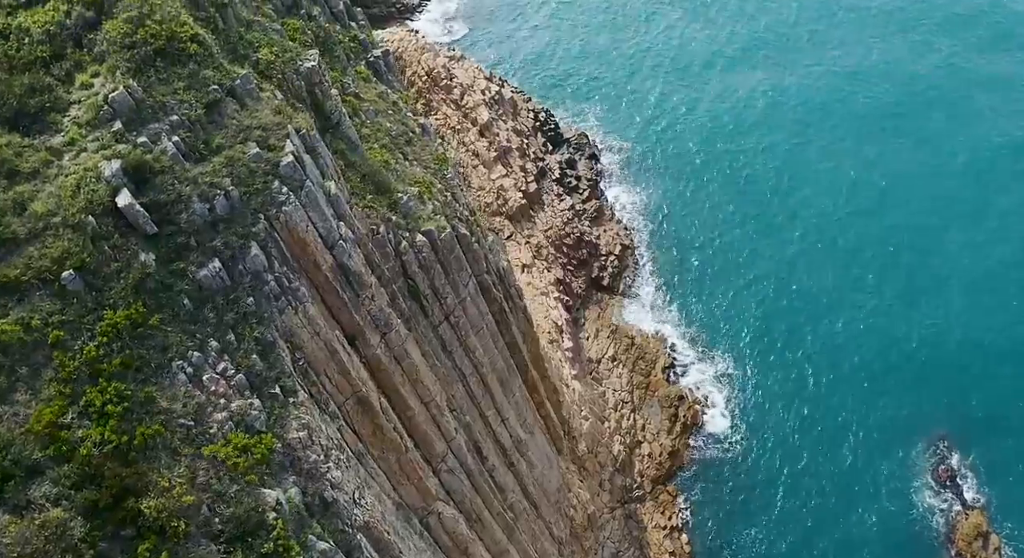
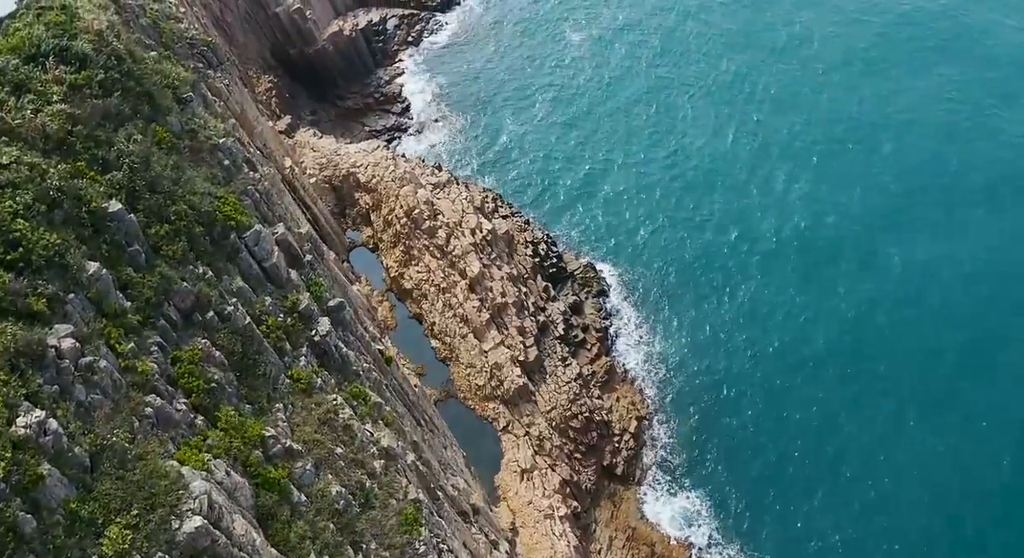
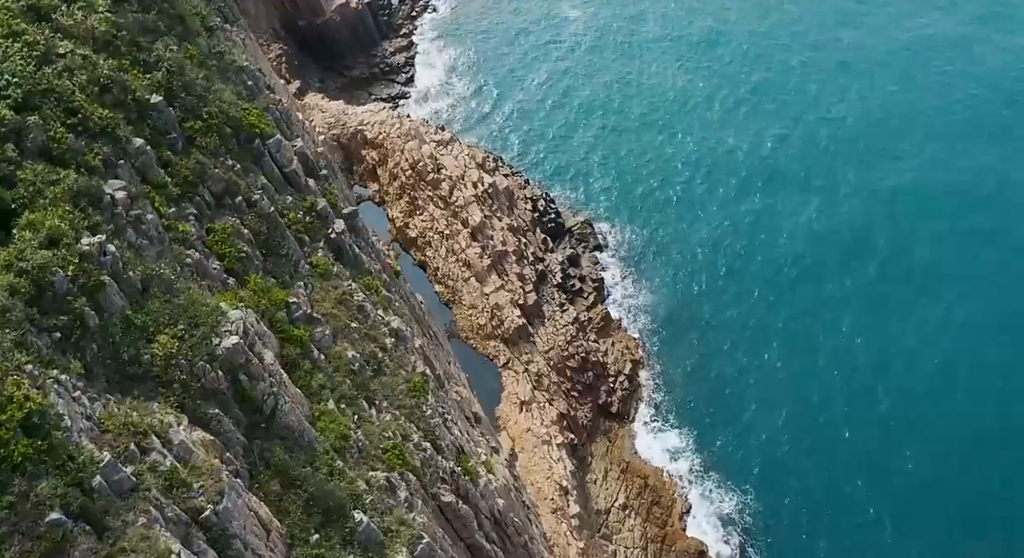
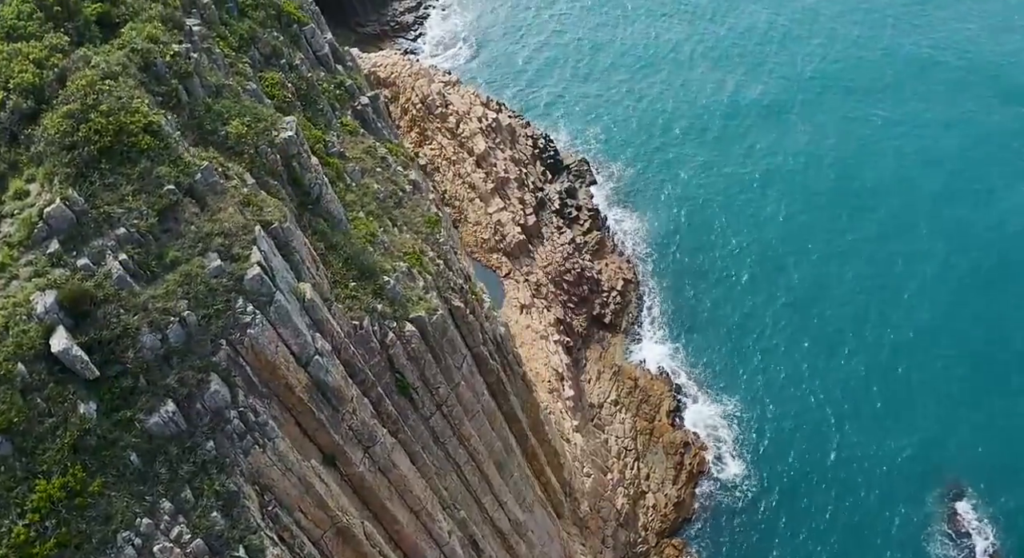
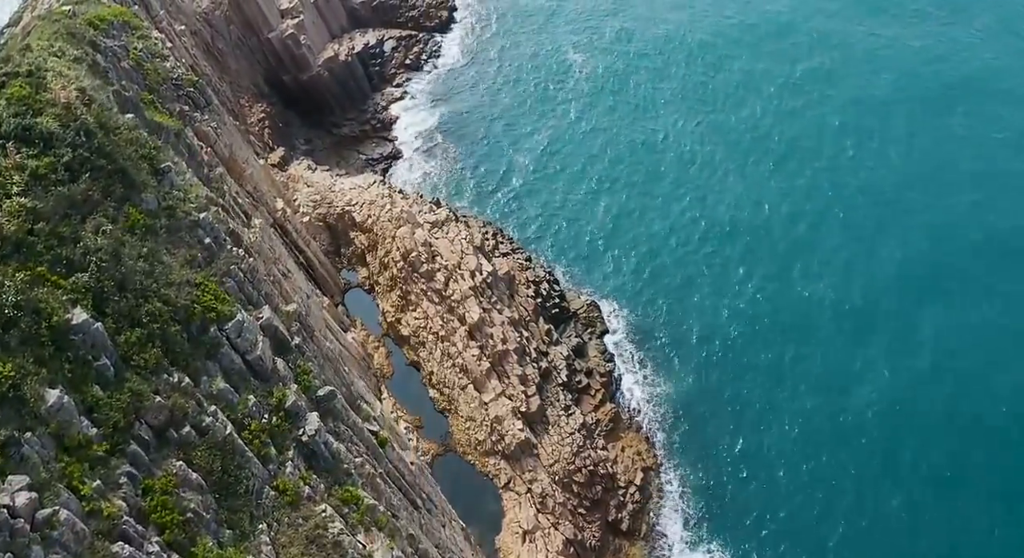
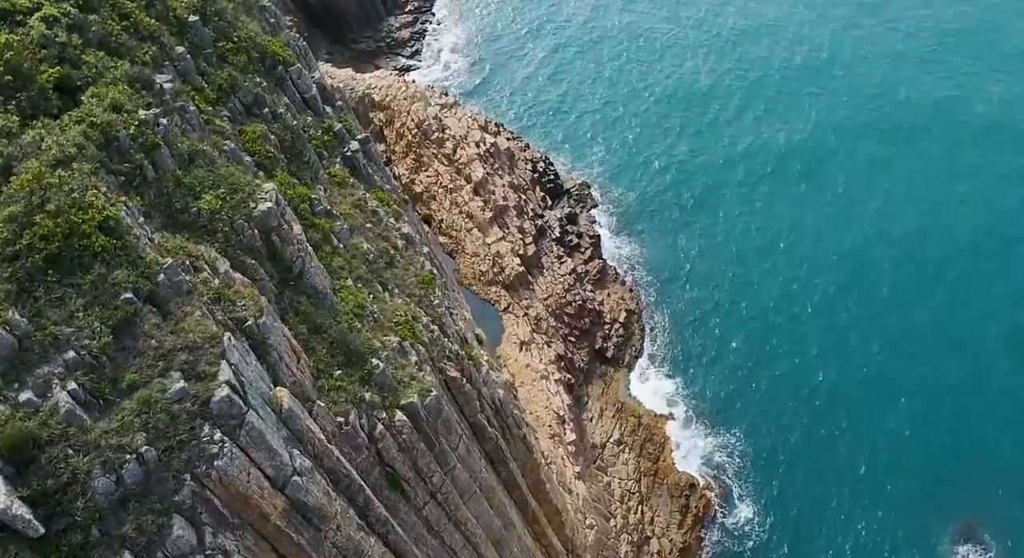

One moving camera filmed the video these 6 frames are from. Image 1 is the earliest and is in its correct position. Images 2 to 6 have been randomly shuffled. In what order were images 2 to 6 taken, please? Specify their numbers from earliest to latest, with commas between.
4, 6, 3, 2, 5
